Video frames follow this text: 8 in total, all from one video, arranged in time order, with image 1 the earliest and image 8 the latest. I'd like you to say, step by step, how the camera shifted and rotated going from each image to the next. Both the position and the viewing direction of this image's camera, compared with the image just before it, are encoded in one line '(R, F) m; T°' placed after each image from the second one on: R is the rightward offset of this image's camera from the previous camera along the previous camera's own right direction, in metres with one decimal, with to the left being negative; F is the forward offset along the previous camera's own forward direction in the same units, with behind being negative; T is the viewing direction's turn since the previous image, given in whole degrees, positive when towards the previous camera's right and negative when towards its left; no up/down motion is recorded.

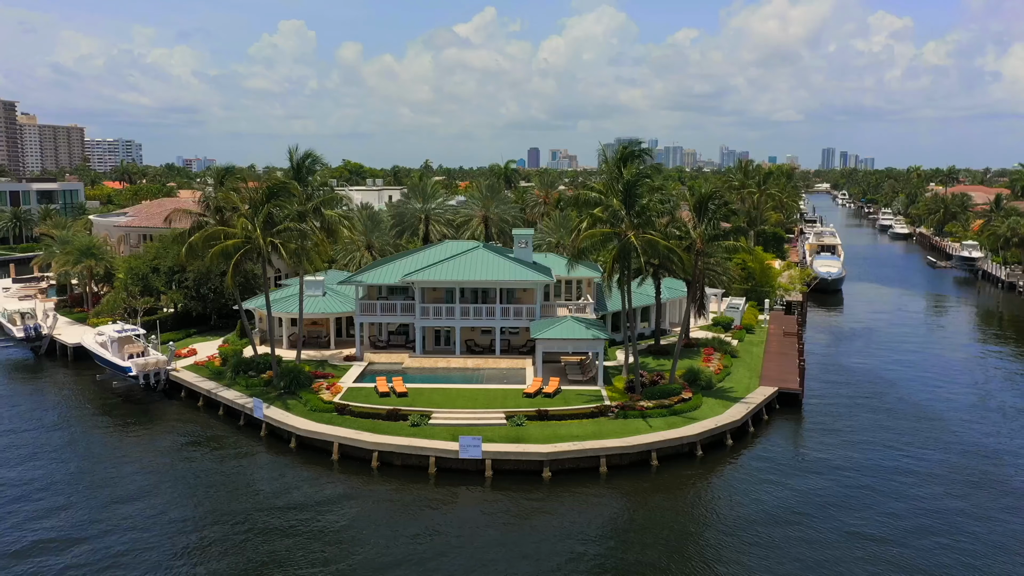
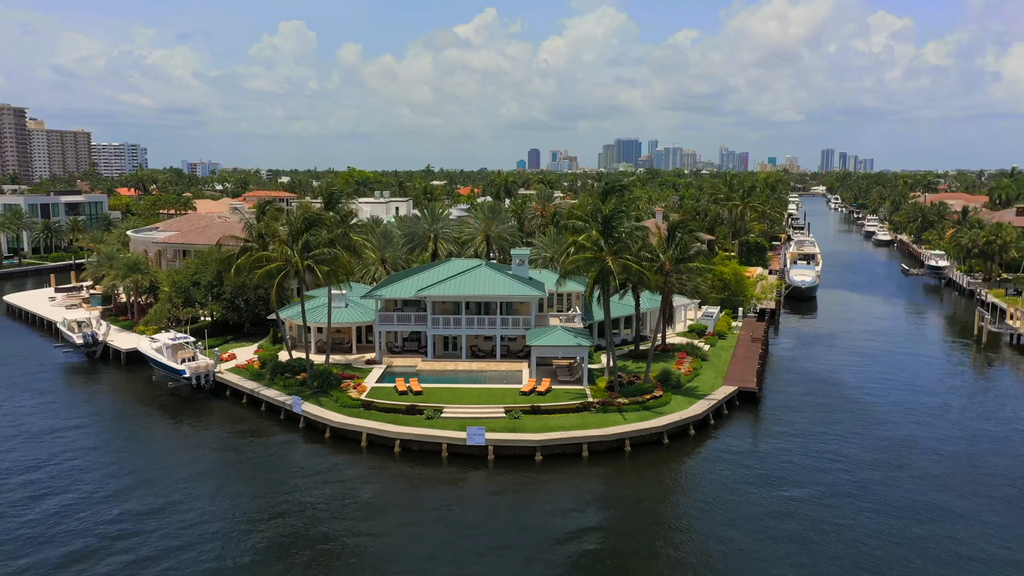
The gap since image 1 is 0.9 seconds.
(+0.1, -4.3) m; 0°
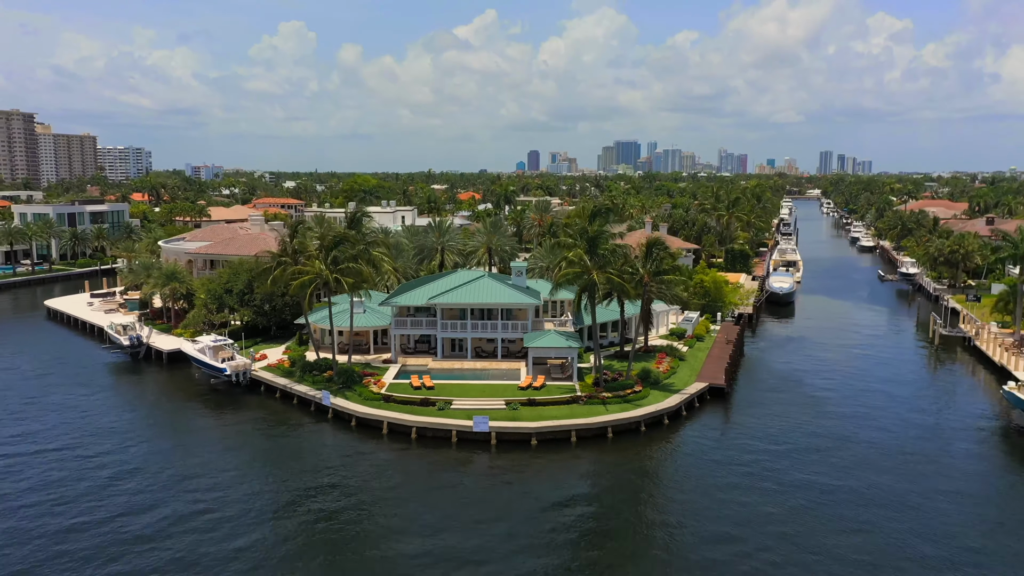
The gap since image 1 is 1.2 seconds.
(0.0, -4.3) m; 0°
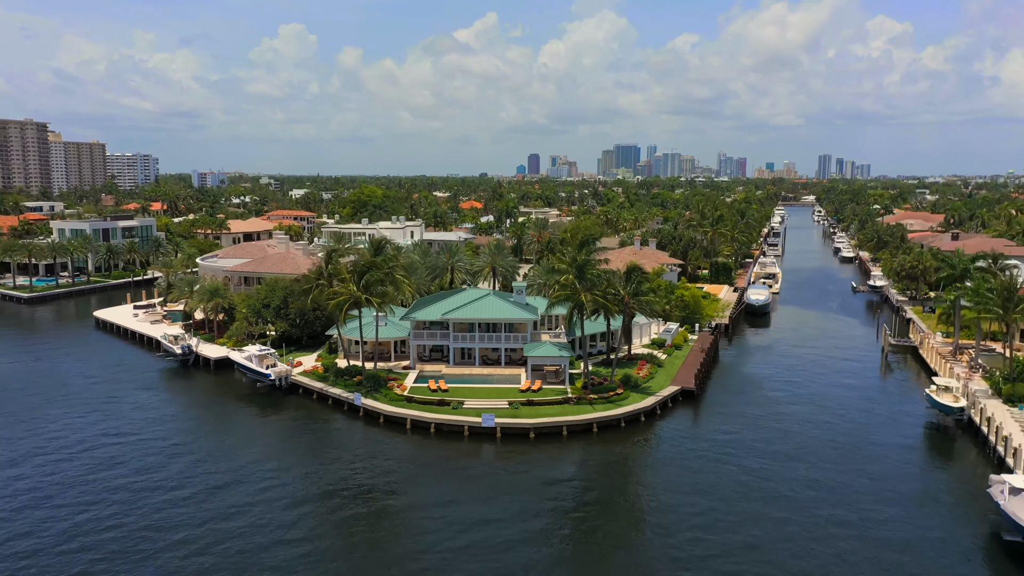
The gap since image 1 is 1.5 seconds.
(-0.1, -6.0) m; 0°
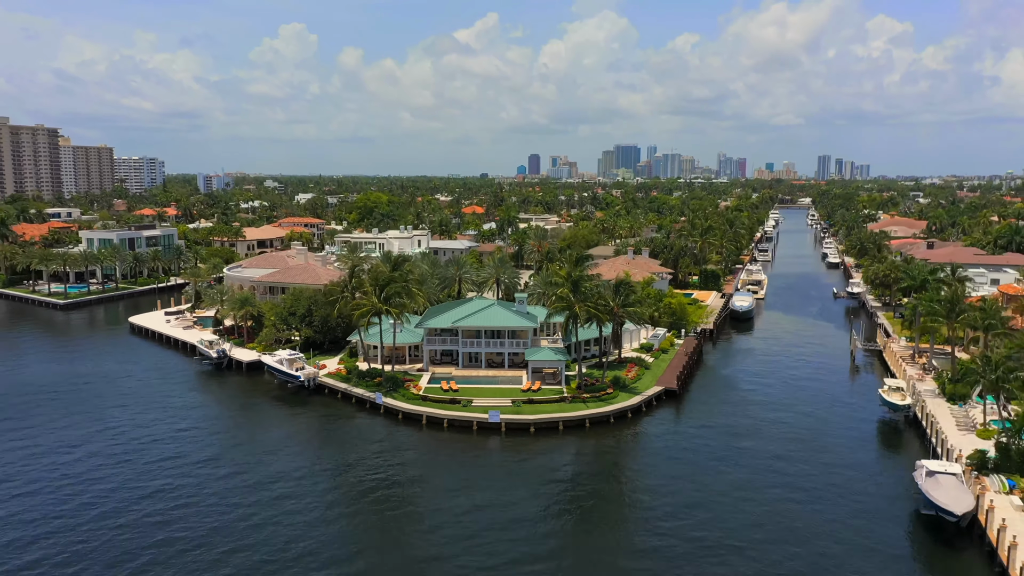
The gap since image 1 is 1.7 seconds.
(-0.1, -5.0) m; 0°
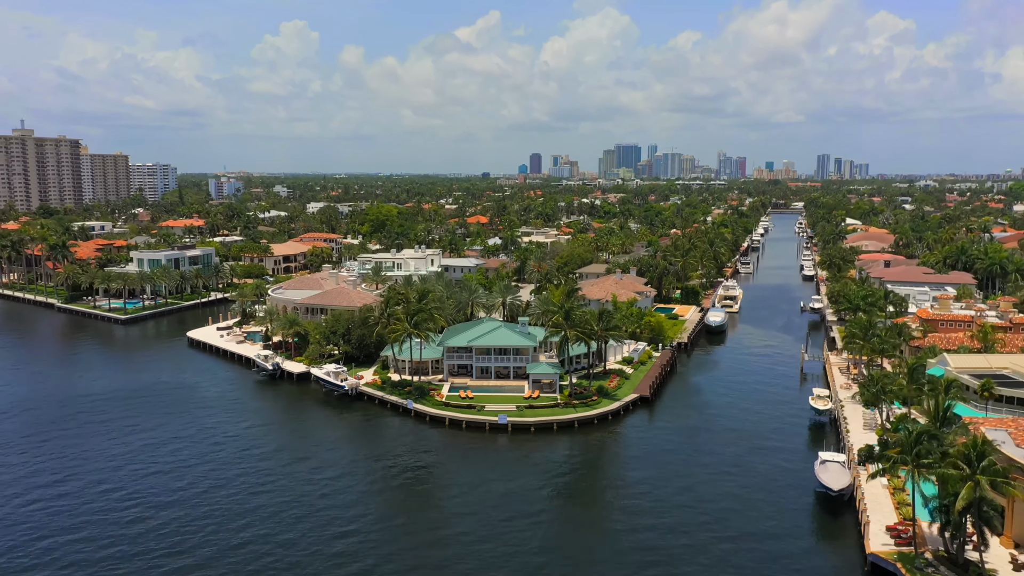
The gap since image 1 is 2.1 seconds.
(-0.1, -10.6) m; 0°
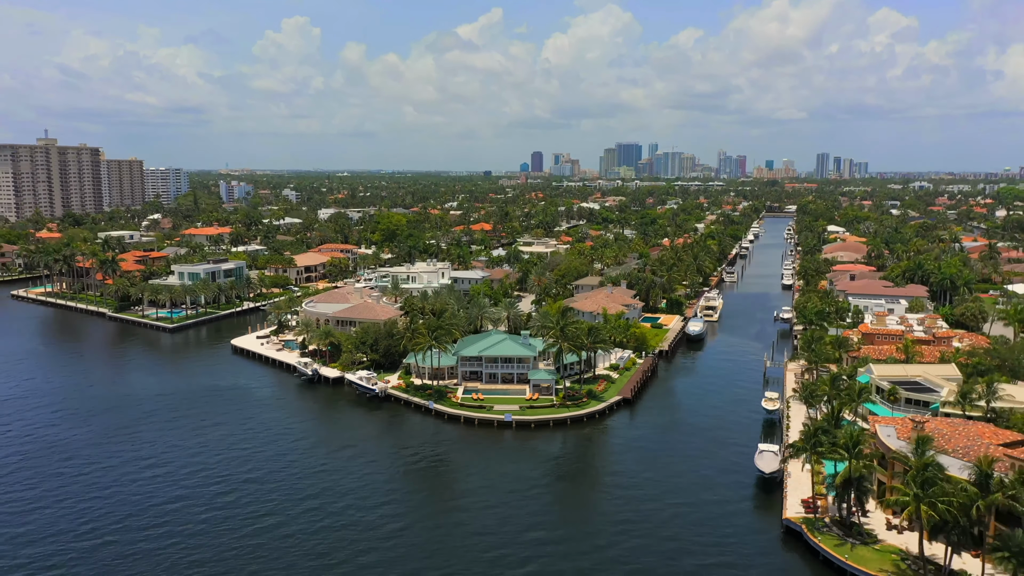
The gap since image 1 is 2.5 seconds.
(-0.1, -10.7) m; 0°
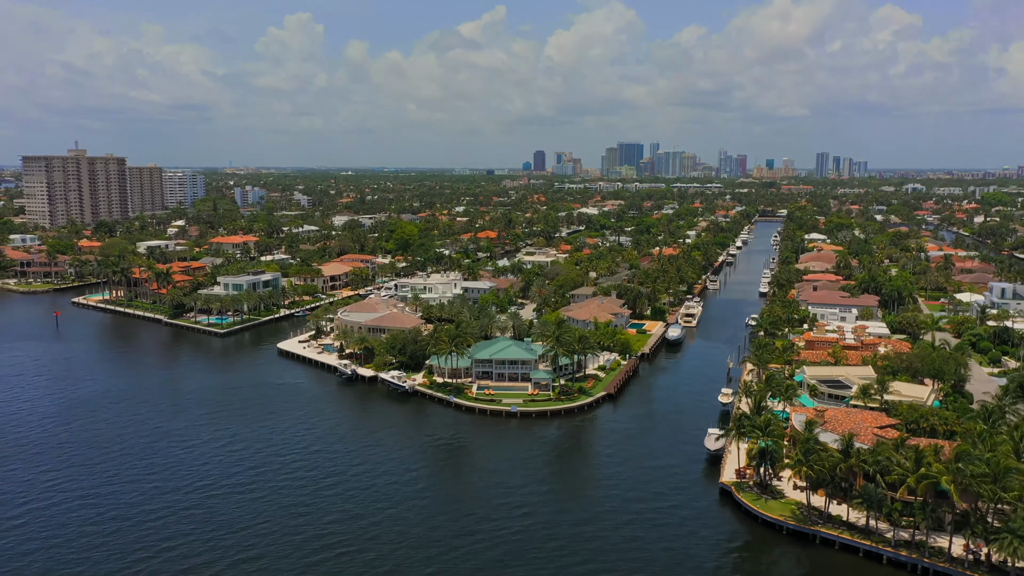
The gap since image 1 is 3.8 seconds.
(-0.2, -14.8) m; 0°
